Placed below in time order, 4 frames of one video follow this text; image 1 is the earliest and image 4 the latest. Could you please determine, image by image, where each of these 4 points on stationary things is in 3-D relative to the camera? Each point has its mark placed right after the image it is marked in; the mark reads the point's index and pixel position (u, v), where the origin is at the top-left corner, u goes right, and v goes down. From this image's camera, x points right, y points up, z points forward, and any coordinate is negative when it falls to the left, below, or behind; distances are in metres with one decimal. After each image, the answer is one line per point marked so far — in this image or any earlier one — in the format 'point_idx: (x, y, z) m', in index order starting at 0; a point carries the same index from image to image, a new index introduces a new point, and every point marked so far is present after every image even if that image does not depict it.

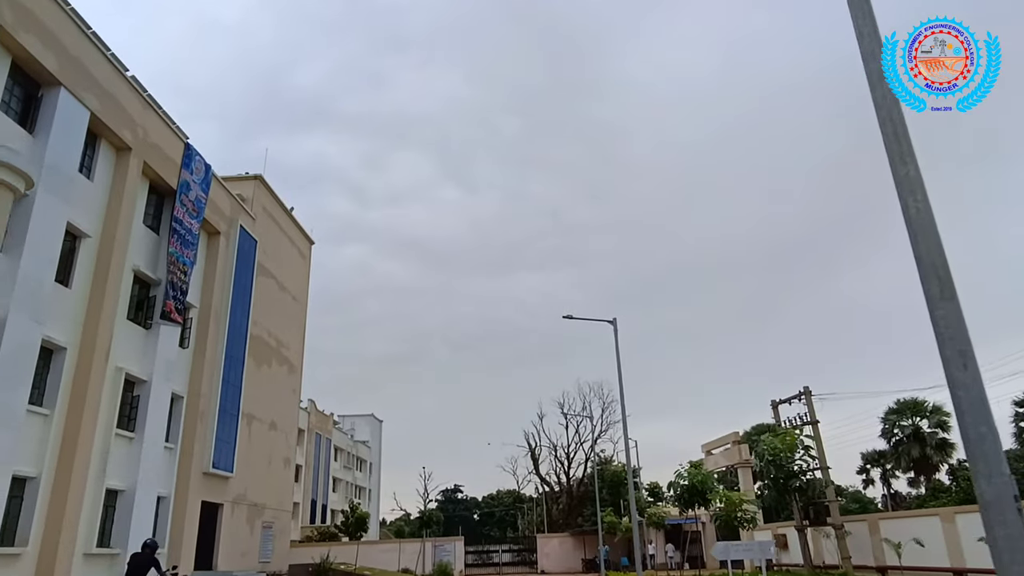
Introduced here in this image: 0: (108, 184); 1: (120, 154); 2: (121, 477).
0: (-11.7, +3.0, +19.5) m
1: (-11.6, +4.0, +20.0) m
2: (-11.3, -5.5, +19.5) m
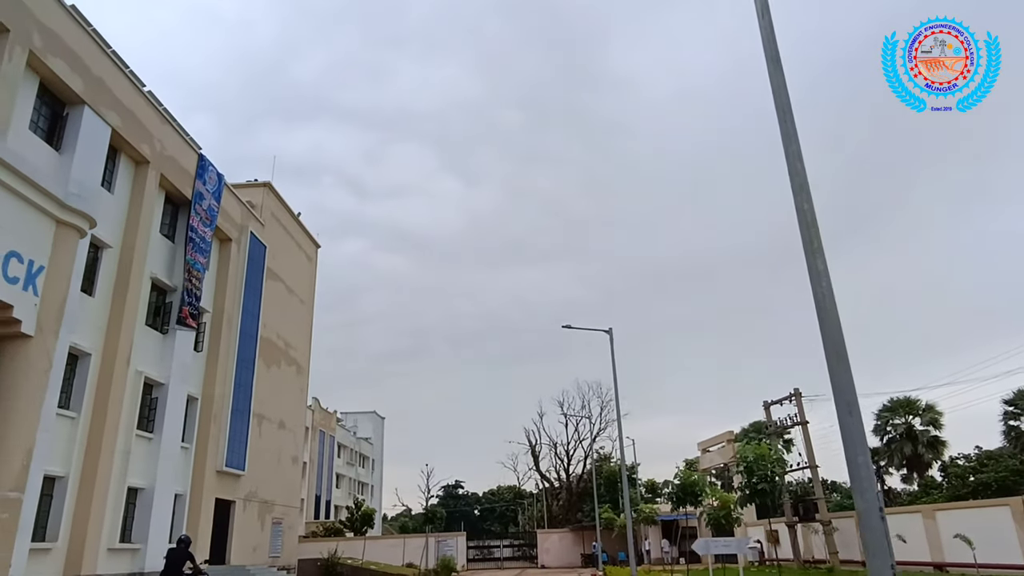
0: (-11.6, +2.8, +20.4) m
1: (-11.5, +3.7, +20.9) m
2: (-11.2, -5.7, +20.4) m
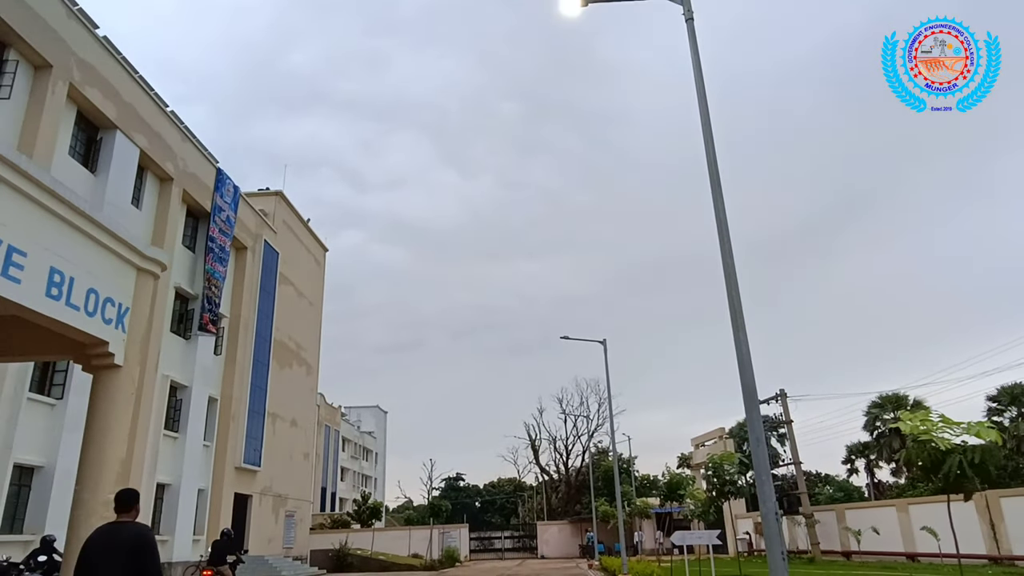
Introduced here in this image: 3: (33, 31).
0: (-11.6, +2.5, +21.8) m
1: (-11.5, +3.4, +22.2) m
2: (-11.2, -6.0, +21.9) m
3: (-11.6, +6.2, +16.4) m
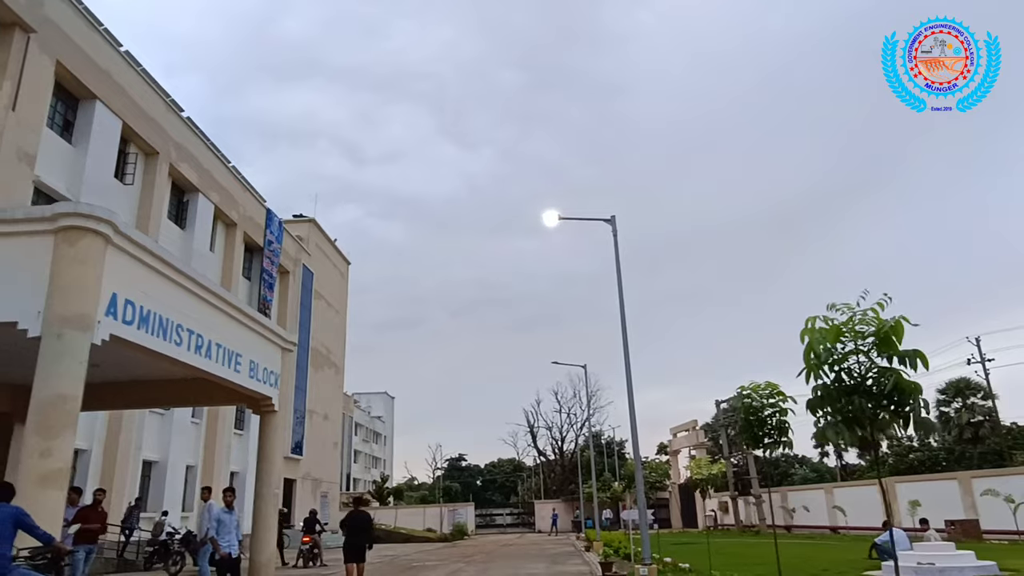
0: (-11.5, +1.4, +26.8) m
1: (-11.4, +2.4, +27.2) m
2: (-11.1, -7.0, +27.2) m
3: (-11.5, +5.0, +21.3) m
